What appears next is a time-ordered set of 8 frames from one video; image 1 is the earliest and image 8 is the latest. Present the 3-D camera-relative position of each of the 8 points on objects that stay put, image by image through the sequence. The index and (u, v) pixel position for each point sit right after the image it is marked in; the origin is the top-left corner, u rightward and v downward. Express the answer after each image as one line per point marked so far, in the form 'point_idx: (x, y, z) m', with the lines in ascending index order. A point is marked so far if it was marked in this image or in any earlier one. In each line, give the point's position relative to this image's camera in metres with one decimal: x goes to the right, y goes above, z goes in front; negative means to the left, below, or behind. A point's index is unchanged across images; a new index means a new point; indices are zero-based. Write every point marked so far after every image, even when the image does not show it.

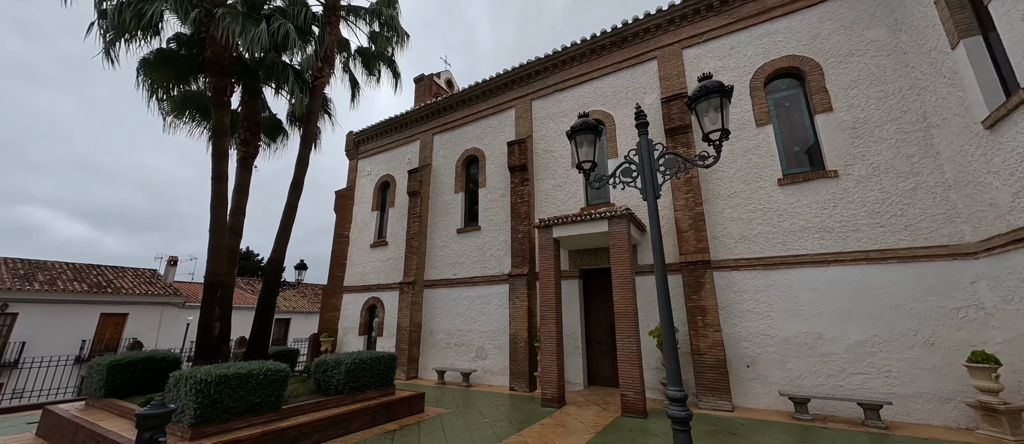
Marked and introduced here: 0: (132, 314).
0: (-19.4, -4.7, +17.8) m
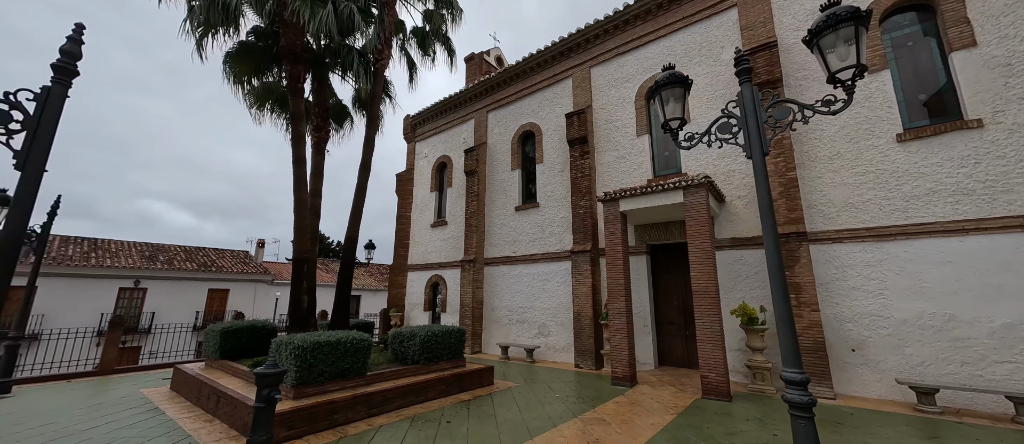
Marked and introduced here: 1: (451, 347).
0: (-16.3, -4.0, +20.3) m
1: (-1.3, -2.8, +7.6) m
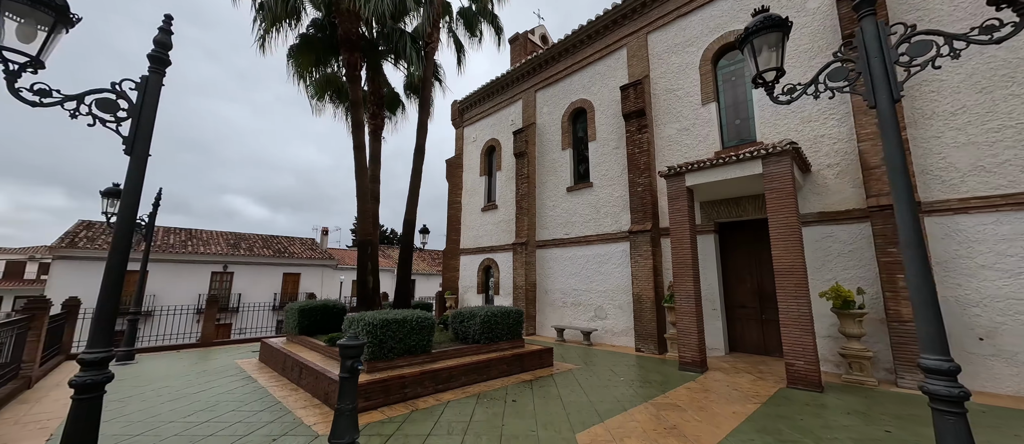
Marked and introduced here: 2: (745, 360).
0: (-13.3, -3.3, +22.1) m
1: (0.0, -2.3, +7.6) m
2: (+5.3, -3.1, +7.9) m
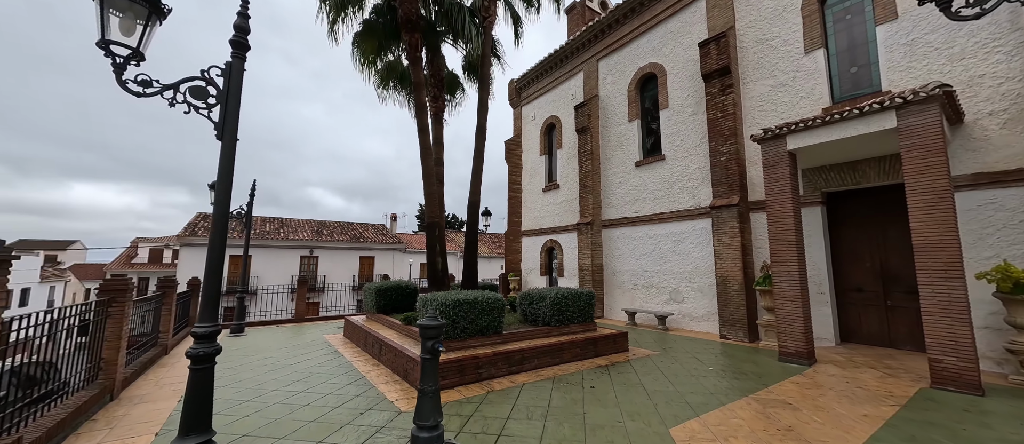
0: (-9.3, -2.4, +23.7) m
1: (+1.5, -1.9, +7.2) m
2: (+6.8, -2.5, +6.7) m
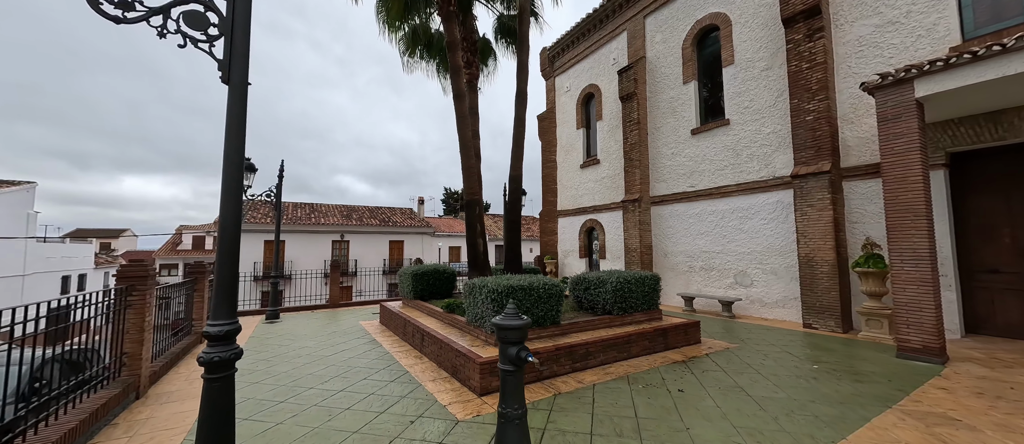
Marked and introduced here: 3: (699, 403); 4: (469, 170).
0: (-7.2, -1.3, +23.4) m
1: (+2.4, -1.4, +6.3) m
2: (+7.8, -2.0, +5.4) m
3: (+2.1, -2.0, +3.8) m
4: (-0.9, +1.1, +7.4) m
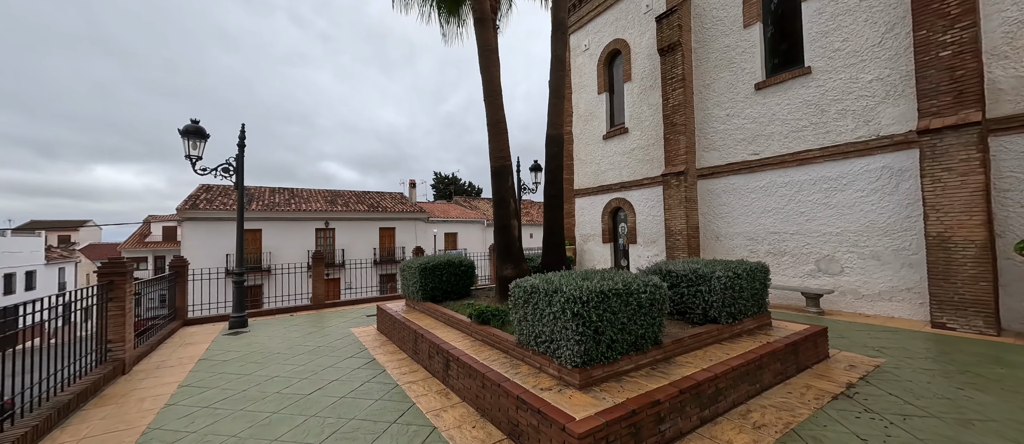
0: (-7.0, -0.4, +21.3) m
1: (+3.2, -1.0, +4.5) m
2: (+8.5, -1.5, +3.9) m
3: (+2.9, -1.7, +2.1) m
4: (-0.2, +1.5, +5.4) m
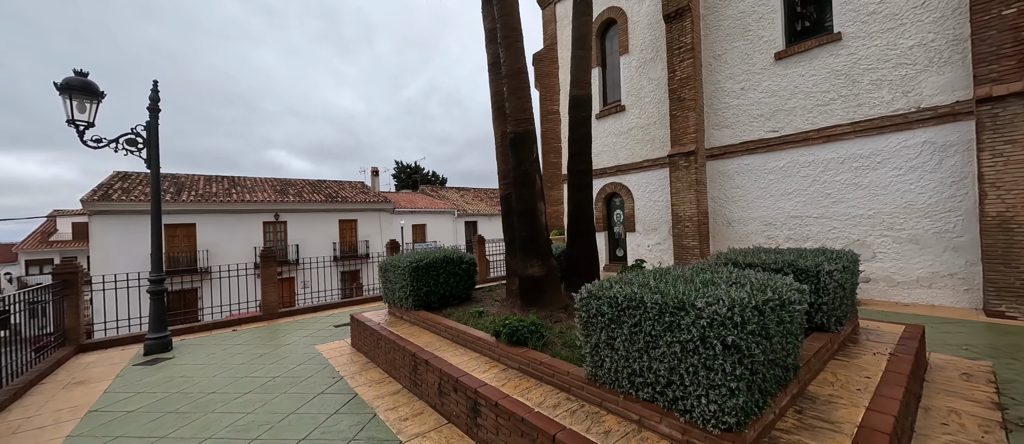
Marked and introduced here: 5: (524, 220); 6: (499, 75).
0: (-8.3, +0.1, +19.3) m
1: (+3.6, -0.7, +3.7) m
2: (+9.0, -1.2, +3.6) m
3: (+3.6, -1.6, +1.2) m
4: (0.0, +1.7, +4.1) m
5: (+0.1, 0.0, +4.1) m
6: (-0.2, +2.2, +5.2) m
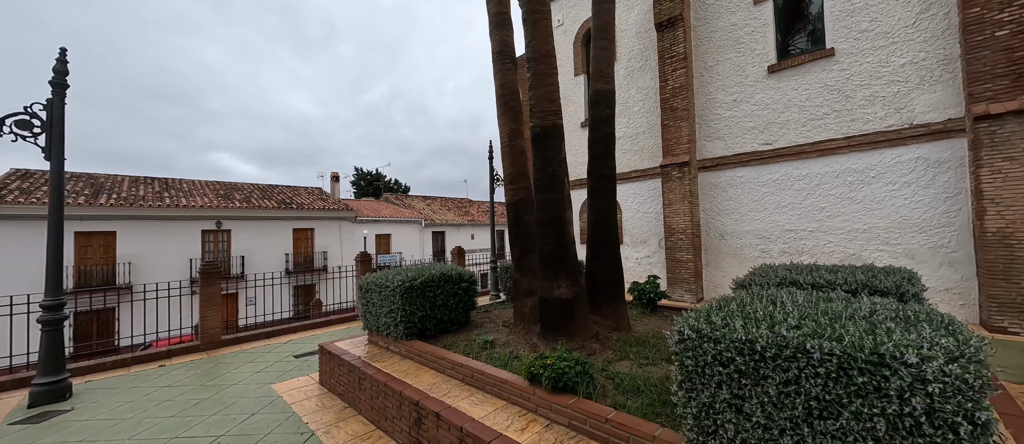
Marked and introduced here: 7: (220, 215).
0: (-9.7, -0.3, +17.6) m
1: (+3.8, -0.9, +3.3) m
2: (+9.2, -1.4, +3.8) m
3: (+4.1, -1.6, +0.9) m
4: (+0.3, +1.6, +3.5) m
5: (+0.4, -0.1, +3.4) m
6: (-0.1, +2.1, +4.6) m
7: (-12.5, +0.3, +14.9) m
